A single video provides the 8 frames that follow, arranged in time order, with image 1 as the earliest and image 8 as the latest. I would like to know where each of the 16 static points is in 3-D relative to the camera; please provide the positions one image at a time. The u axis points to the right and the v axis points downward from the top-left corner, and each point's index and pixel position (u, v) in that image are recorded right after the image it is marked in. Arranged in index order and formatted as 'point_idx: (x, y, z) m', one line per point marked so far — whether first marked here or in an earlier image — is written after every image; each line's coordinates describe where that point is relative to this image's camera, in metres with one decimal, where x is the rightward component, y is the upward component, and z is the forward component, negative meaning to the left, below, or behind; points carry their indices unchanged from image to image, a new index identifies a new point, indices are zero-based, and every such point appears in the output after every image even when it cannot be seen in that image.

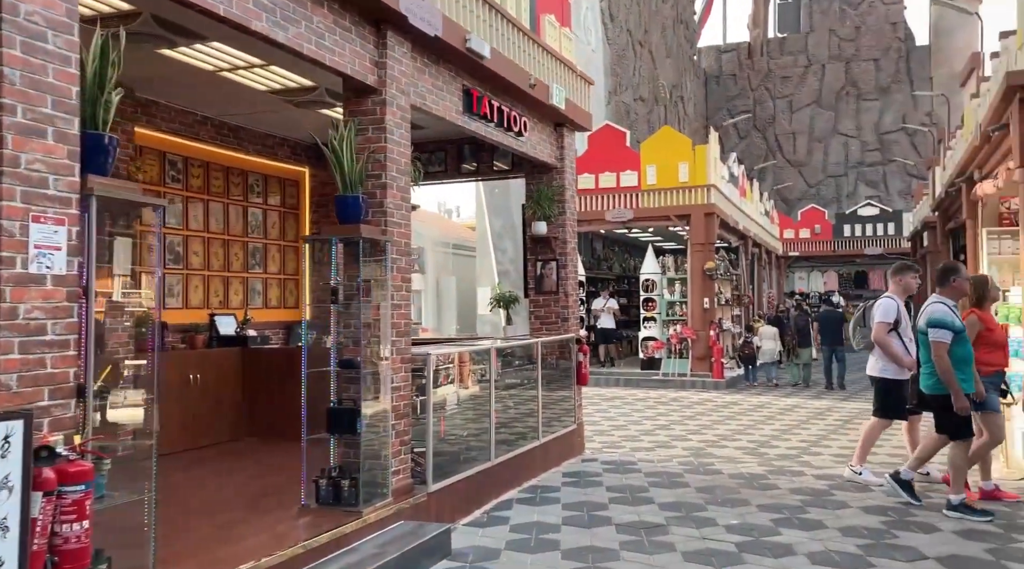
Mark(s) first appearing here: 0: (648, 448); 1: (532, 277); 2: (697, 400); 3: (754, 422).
0: (+1.3, -1.6, +9.4) m
1: (+0.2, +0.1, +9.1) m
2: (+2.9, -1.8, +14.6) m
3: (+3.0, -1.7, +11.7) m
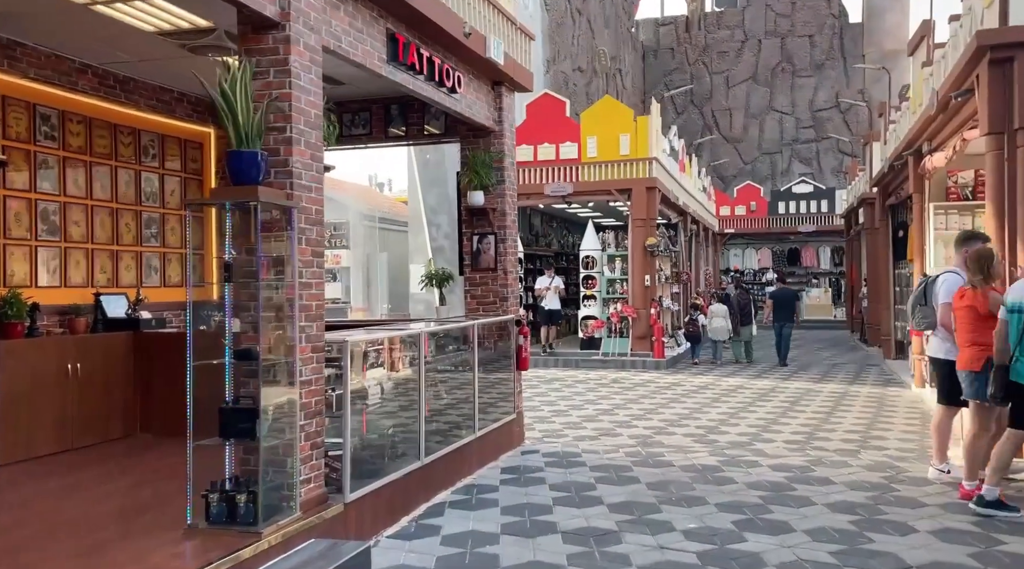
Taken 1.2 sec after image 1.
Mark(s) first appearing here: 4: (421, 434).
0: (+0.7, -1.4, +8.7) m
1: (-0.4, +0.3, +8.3) m
2: (+1.9, -1.4, +14.0) m
3: (+2.2, -1.5, +11.1) m
4: (-0.6, -1.0, +6.4) m
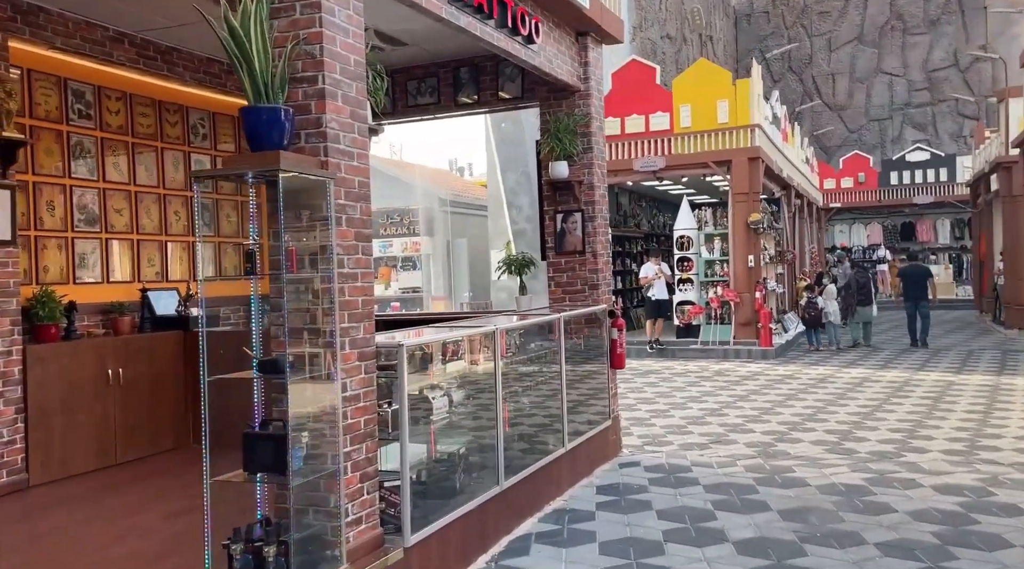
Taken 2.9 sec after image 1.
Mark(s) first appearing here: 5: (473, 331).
0: (+1.5, -1.3, +7.5) m
1: (+0.3, +0.4, +7.2) m
2: (+3.2, -1.2, +12.6) m
3: (+3.2, -1.2, +9.8) m
4: (-0.1, -0.9, +5.3) m
5: (-0.2, -0.3, +5.1) m
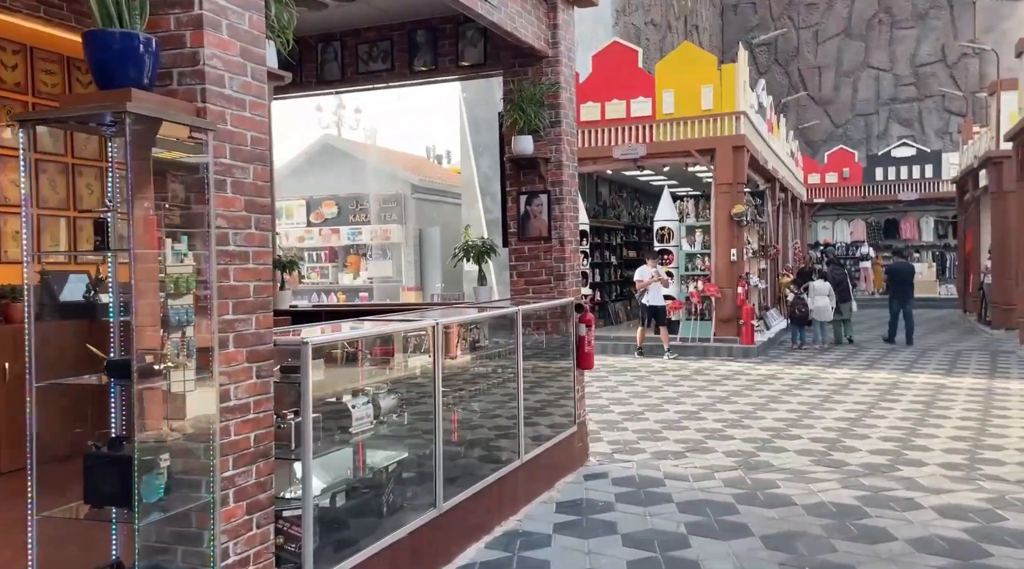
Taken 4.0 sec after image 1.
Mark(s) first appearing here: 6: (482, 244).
0: (+1.2, -1.2, +6.8) m
1: (0.0, +0.5, +6.4) m
2: (+2.8, -1.1, +12.0) m
3: (+2.9, -1.2, +9.1) m
4: (-0.3, -0.8, +4.6) m
5: (-0.5, -0.2, +4.3) m
6: (-0.2, +0.3, +7.2) m
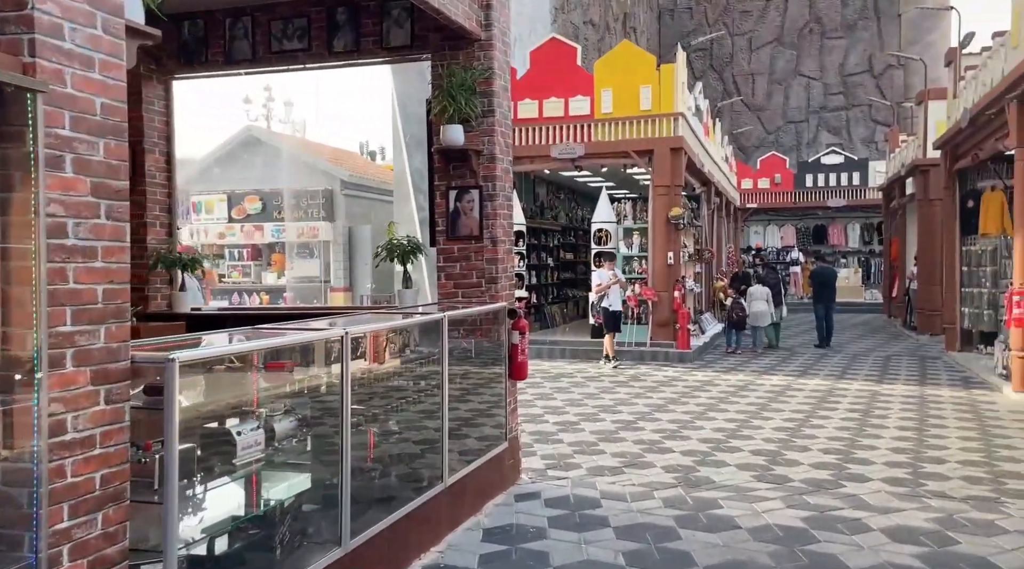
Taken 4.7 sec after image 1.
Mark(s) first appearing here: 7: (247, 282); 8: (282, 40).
0: (+0.7, -1.3, +6.4) m
1: (-0.4, +0.4, +6.0) m
2: (+1.9, -1.2, +11.7) m
3: (+2.2, -1.3, +8.8) m
4: (-0.7, -0.9, +4.1) m
5: (-0.8, -0.2, +3.8) m
6: (-0.7, +0.3, +6.7) m
7: (-2.4, 0.0, +8.5) m
8: (-1.5, +1.6, +6.1) m
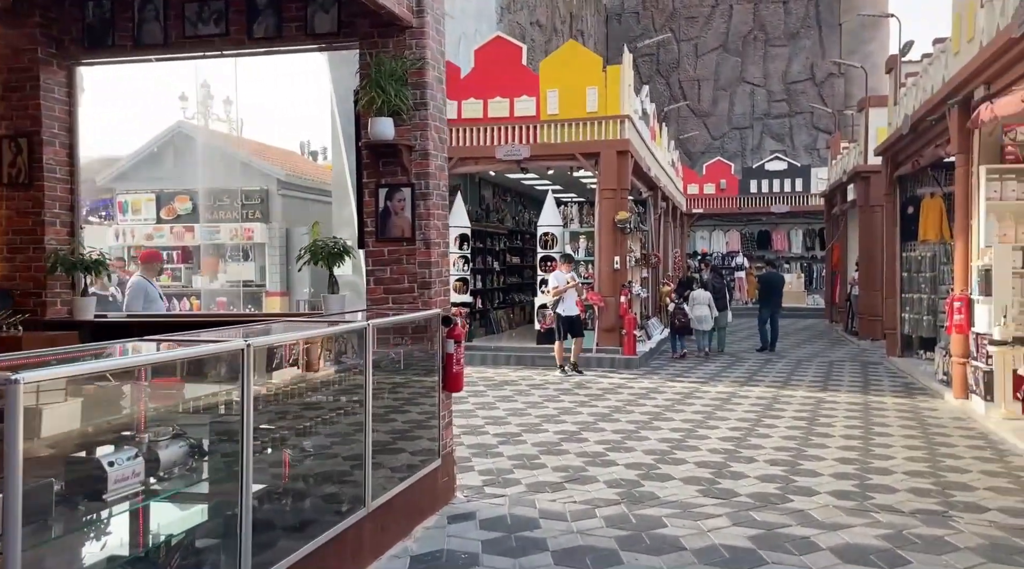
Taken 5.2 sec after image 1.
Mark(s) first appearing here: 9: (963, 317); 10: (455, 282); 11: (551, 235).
0: (+0.3, -1.3, +6.1) m
1: (-0.8, +0.4, +5.6) m
2: (+1.2, -1.2, +11.4) m
3: (+1.6, -1.3, +8.6) m
4: (-1.0, -0.9, +3.7) m
5: (-1.1, -0.2, +3.5) m
6: (-1.2, +0.3, +6.4) m
7: (-2.9, 0.0, +8.0) m
8: (-1.9, +1.5, +5.7) m
9: (+5.1, -0.4, +10.7) m
10: (-0.9, 0.0, +14.1) m
11: (+0.6, +0.7, +14.0) m
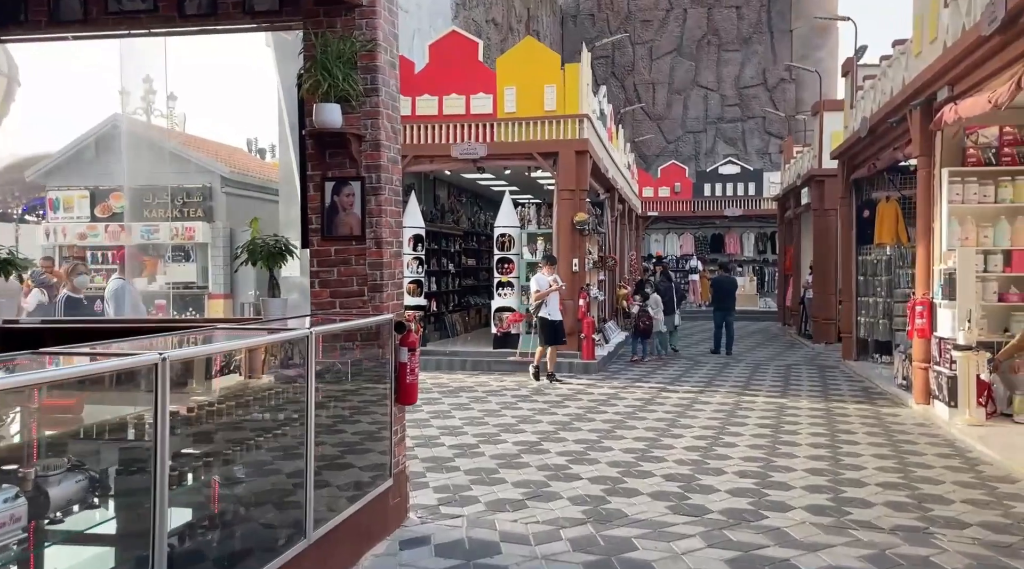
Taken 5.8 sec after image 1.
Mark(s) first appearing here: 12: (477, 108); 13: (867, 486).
0: (0.0, -1.3, +5.7) m
1: (-1.1, +0.4, +5.2) m
2: (+0.7, -1.3, +11.1) m
3: (+1.3, -1.3, +8.3) m
4: (-1.1, -0.9, +3.2) m
5: (-1.2, -0.2, +3.0) m
6: (-1.4, +0.3, +5.9) m
7: (-3.2, 0.0, +7.4) m
8: (-2.1, +1.5, +5.1) m
9: (+4.7, -0.4, +10.6) m
10: (-1.5, 0.0, +13.7) m
11: (-0.1, +0.7, +13.6) m
12: (-0.5, +2.5, +13.2) m
13: (+2.6, -1.4, +6.7) m
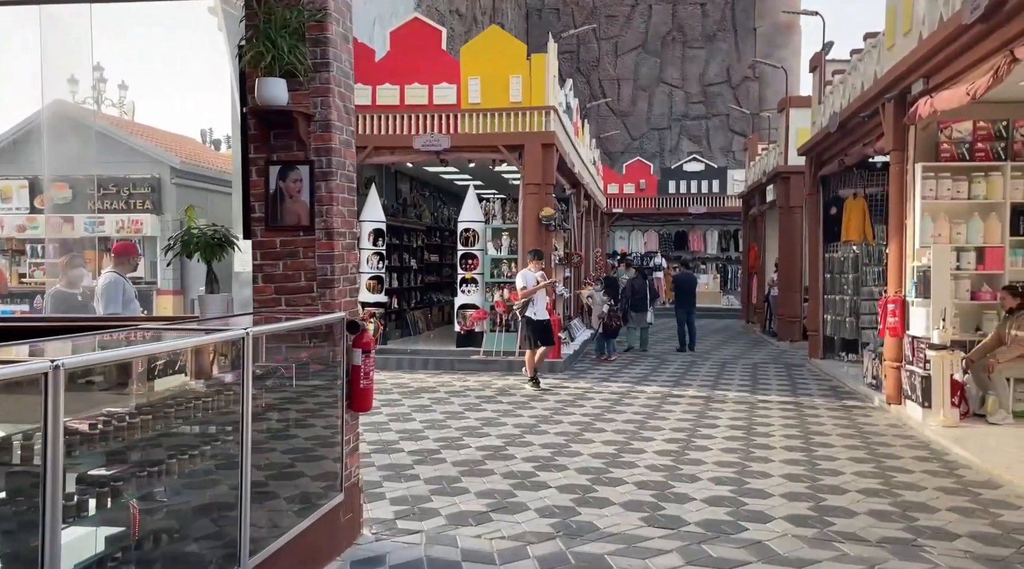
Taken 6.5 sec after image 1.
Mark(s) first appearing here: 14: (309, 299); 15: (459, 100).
0: (-0.2, -1.3, +5.3) m
1: (-1.2, +0.4, +4.7) m
2: (+0.2, -1.2, +10.7) m
3: (+0.9, -1.3, +7.9) m
4: (-1.2, -0.9, +2.8) m
5: (-1.3, -0.2, +2.5) m
6: (-1.6, +0.3, +5.4) m
7: (-3.5, 0.0, +6.9) m
8: (-2.3, +1.5, +4.7) m
9: (+4.3, -0.4, +10.3) m
10: (-2.0, +0.1, +13.2) m
11: (-0.6, +0.7, +13.2) m
12: (-1.0, +2.5, +12.8) m
13: (+2.3, -1.4, +6.4) m
14: (-1.0, -0.1, +4.7) m
15: (-0.7, +2.5, +12.7) m
